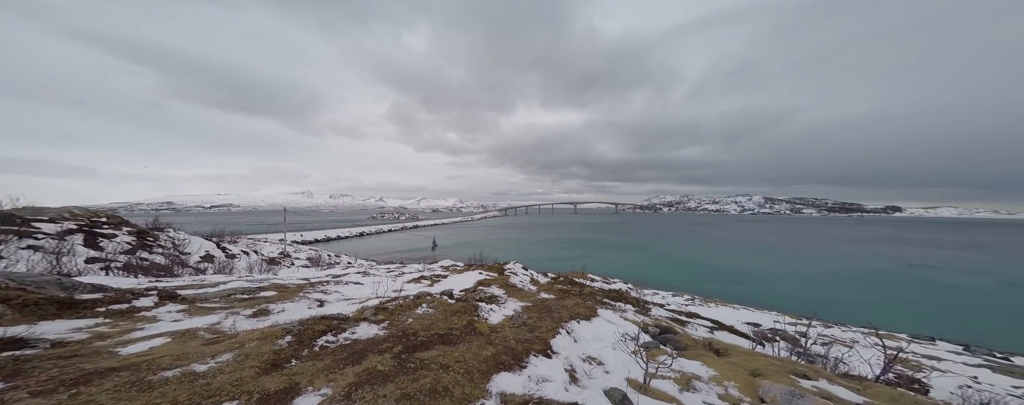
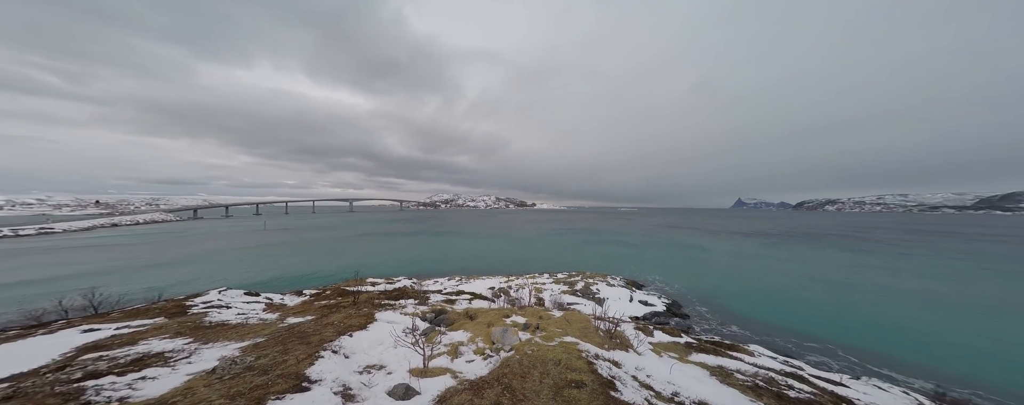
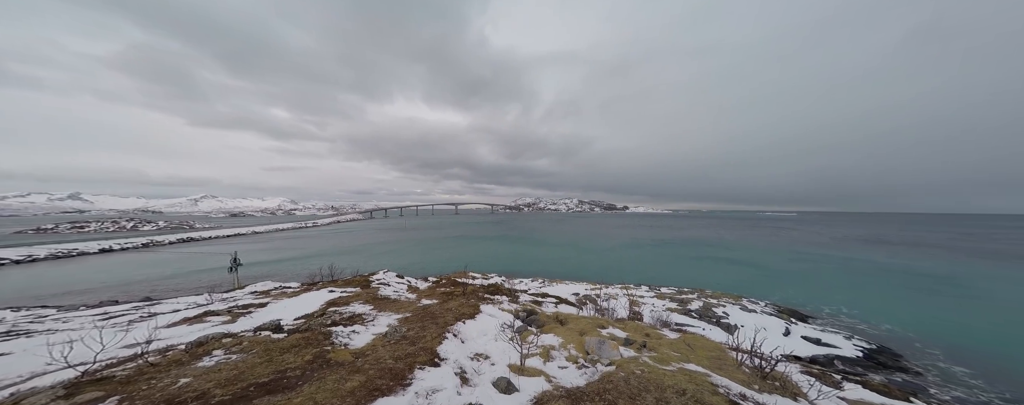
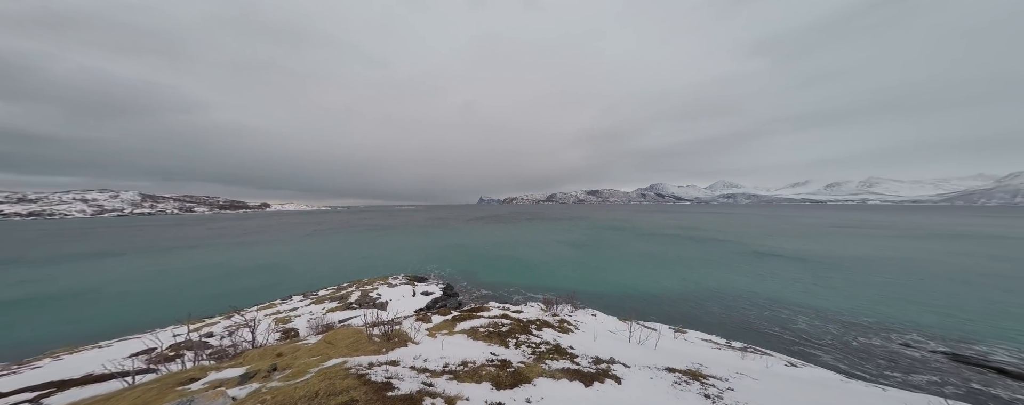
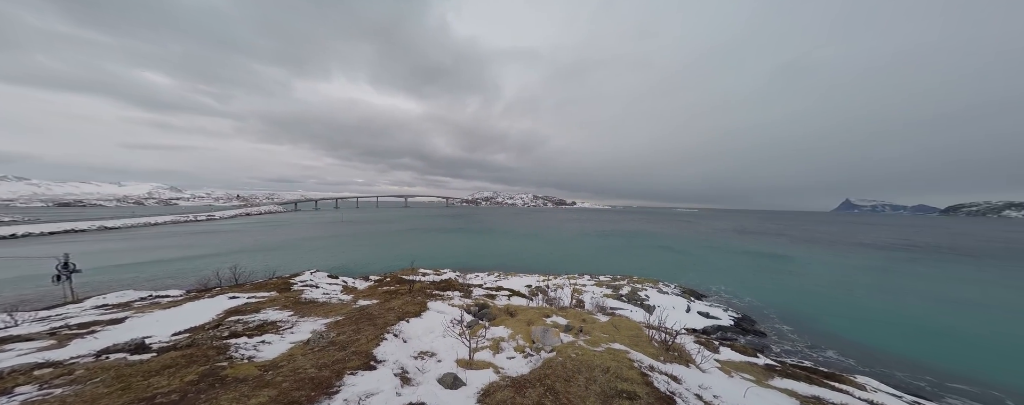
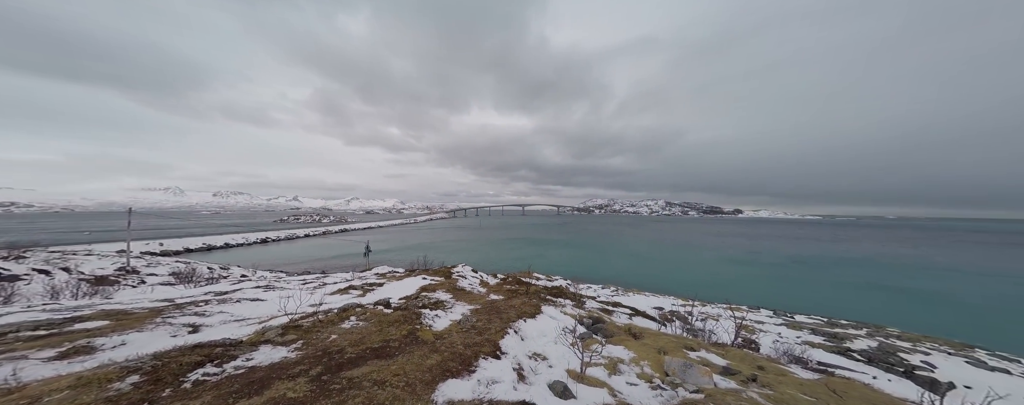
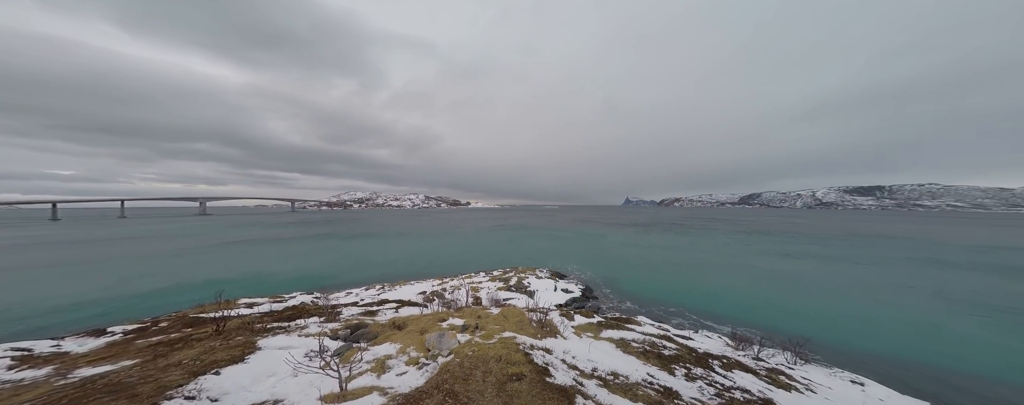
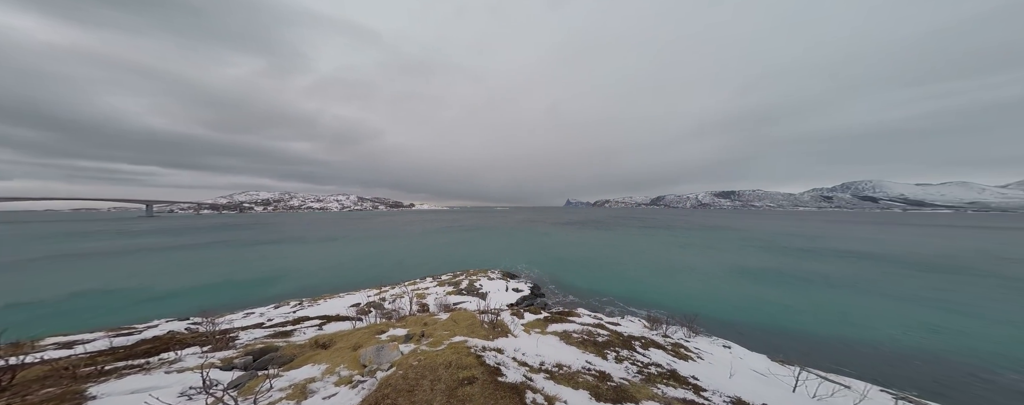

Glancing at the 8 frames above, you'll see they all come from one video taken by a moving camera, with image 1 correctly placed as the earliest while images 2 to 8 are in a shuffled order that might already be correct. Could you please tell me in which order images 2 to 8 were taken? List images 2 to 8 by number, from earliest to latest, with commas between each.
6, 3, 5, 2, 7, 8, 4
